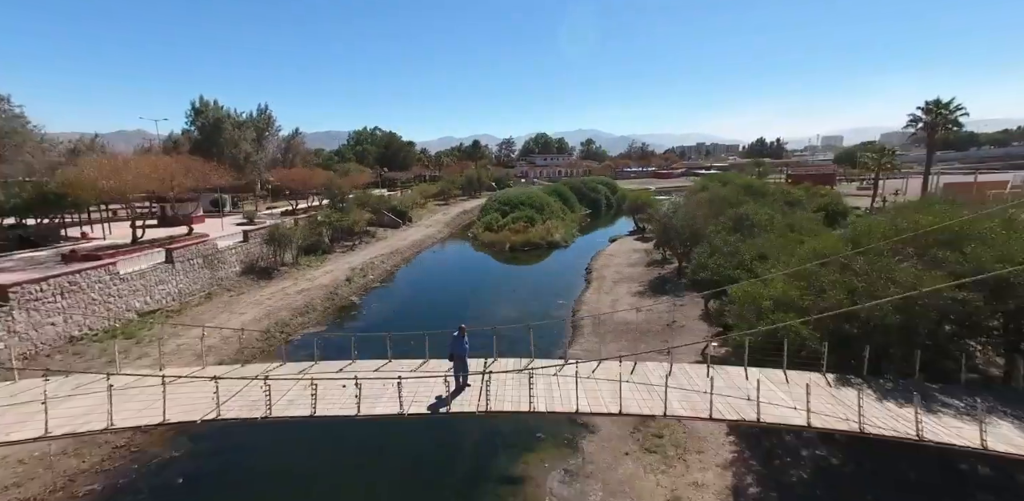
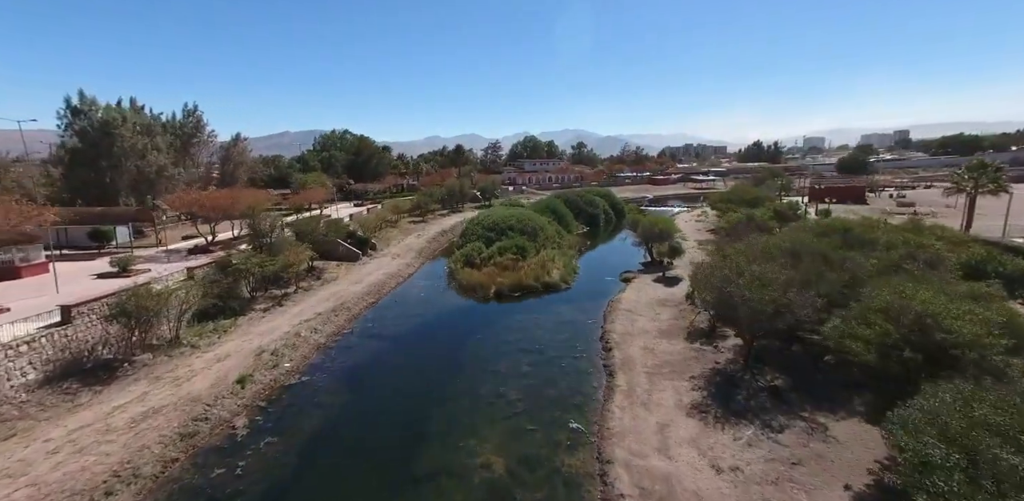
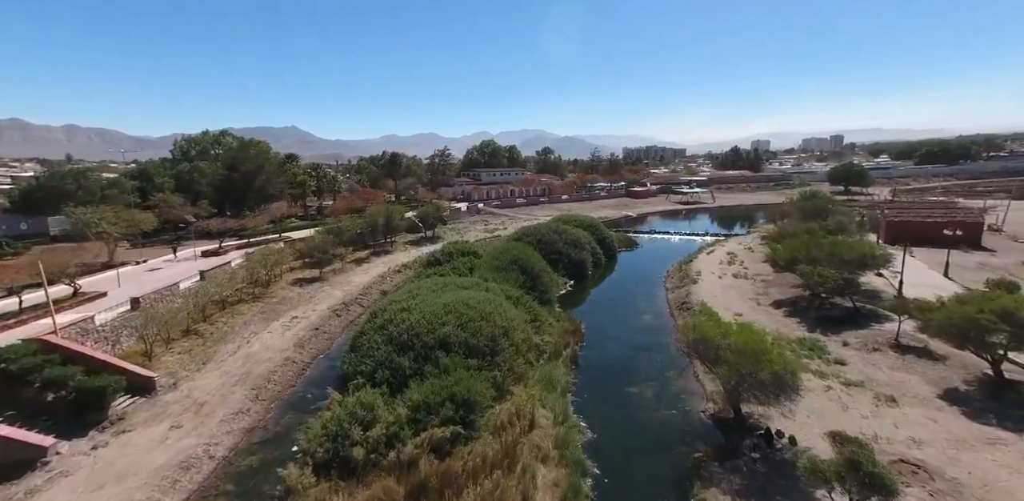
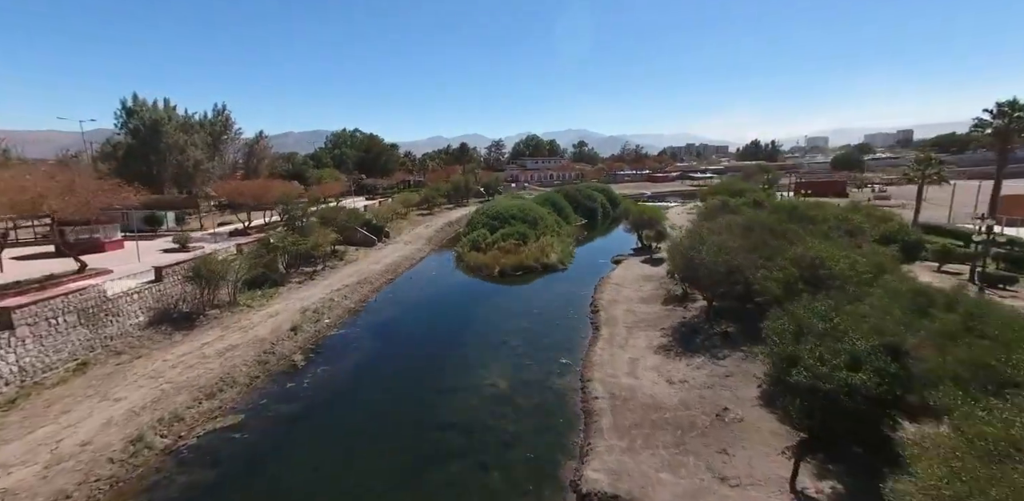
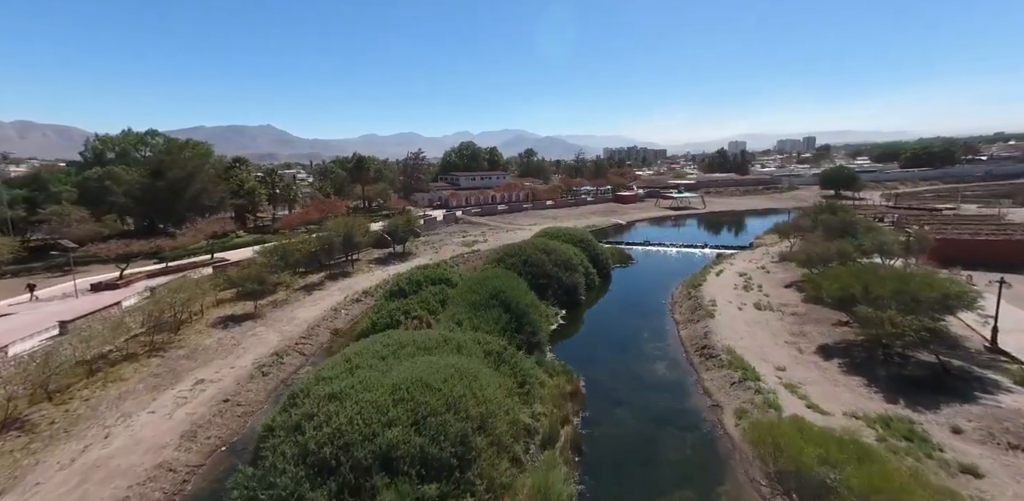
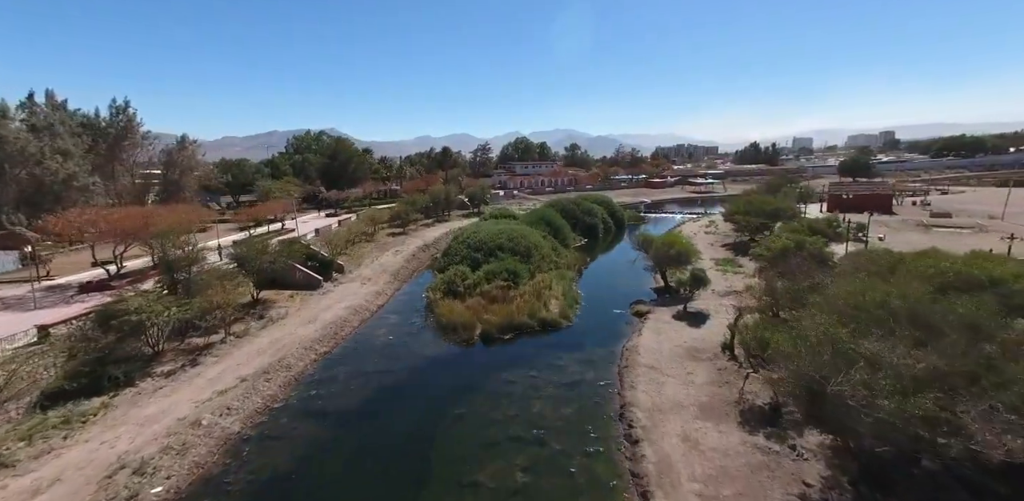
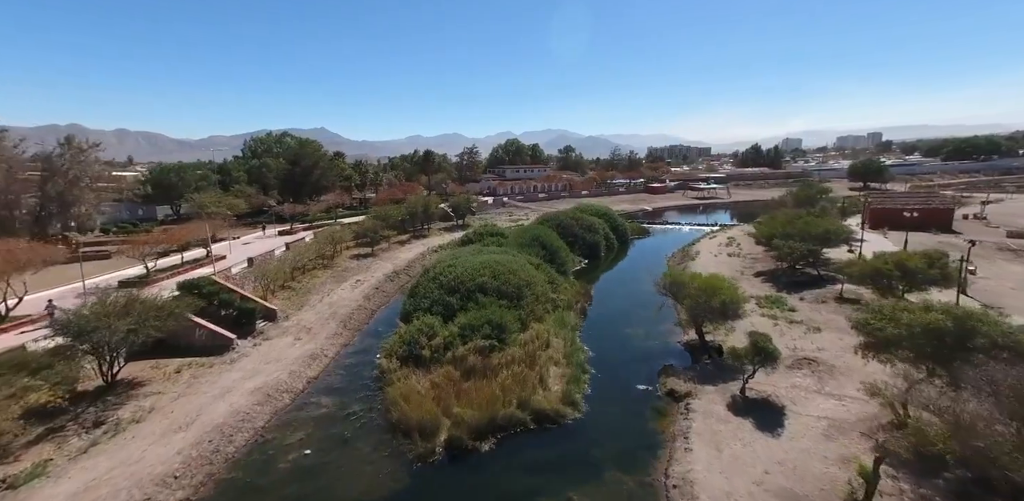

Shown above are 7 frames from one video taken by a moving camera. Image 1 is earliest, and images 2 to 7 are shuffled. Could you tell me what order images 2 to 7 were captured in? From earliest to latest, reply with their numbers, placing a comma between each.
4, 2, 6, 7, 3, 5
